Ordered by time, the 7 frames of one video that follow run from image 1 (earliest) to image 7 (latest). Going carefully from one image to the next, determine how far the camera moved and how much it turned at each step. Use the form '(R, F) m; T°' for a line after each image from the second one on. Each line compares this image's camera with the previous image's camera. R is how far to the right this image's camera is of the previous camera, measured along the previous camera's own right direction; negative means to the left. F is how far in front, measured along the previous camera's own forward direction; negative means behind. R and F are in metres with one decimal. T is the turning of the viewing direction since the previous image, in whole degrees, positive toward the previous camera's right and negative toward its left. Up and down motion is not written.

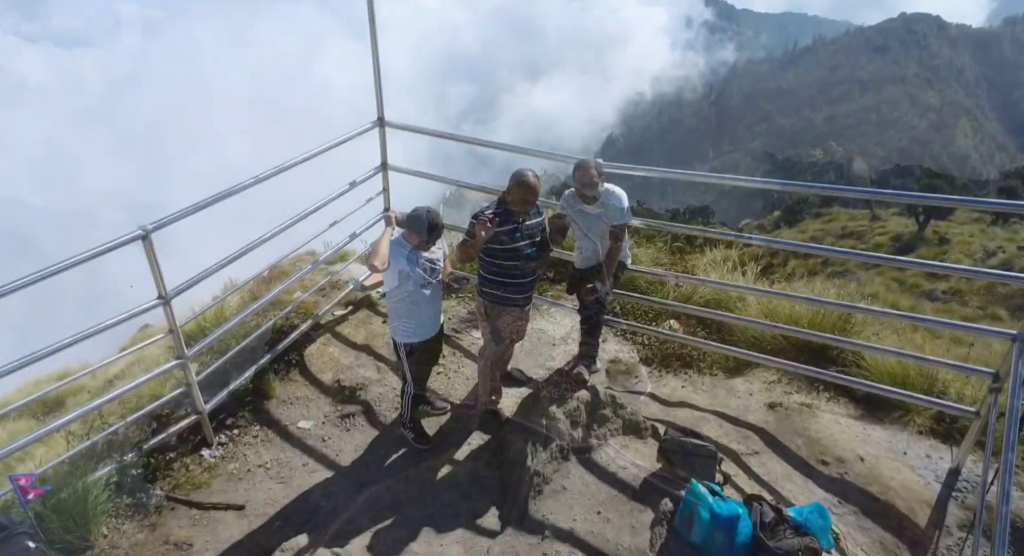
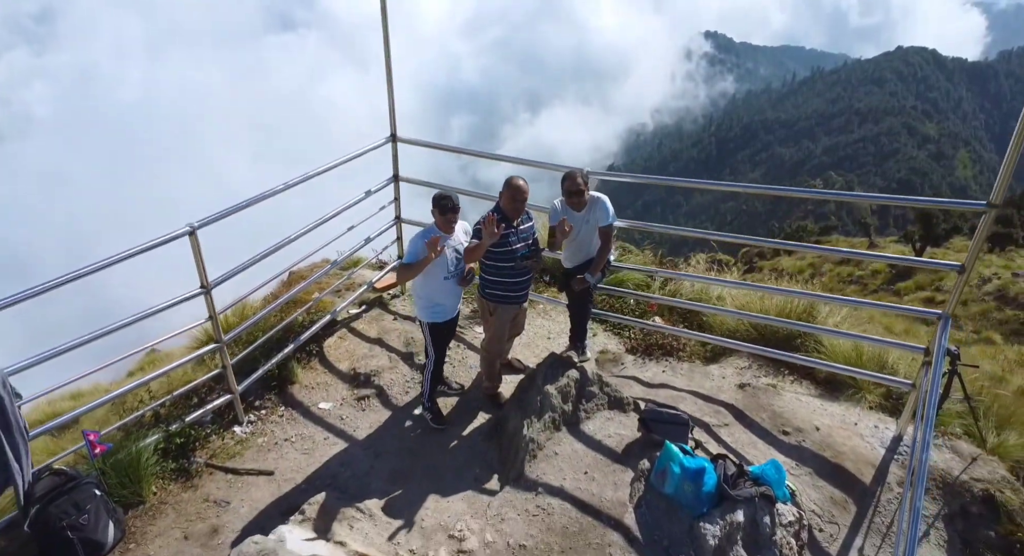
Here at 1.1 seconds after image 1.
(0.0, -0.5) m; 0°
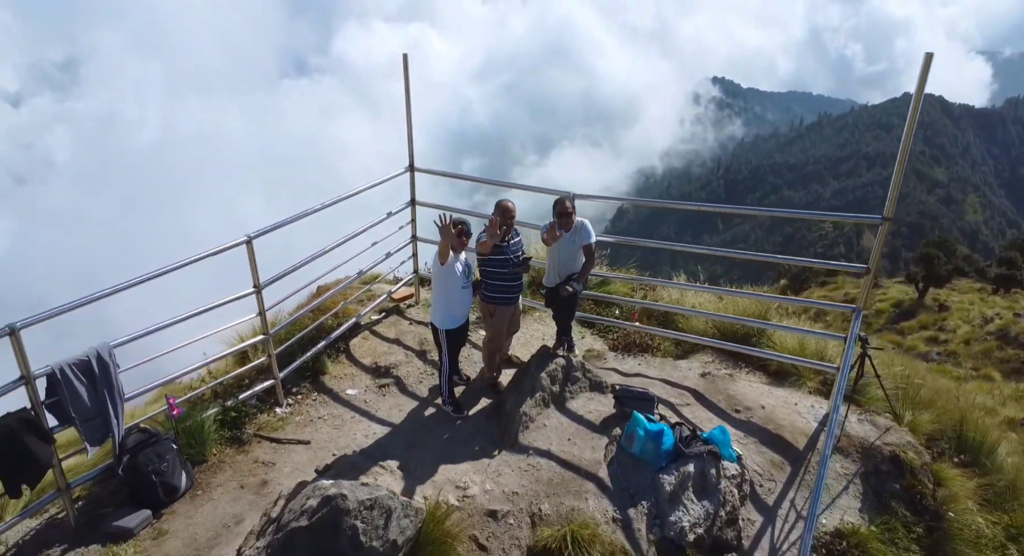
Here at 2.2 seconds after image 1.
(+0.1, -0.8) m; -1°
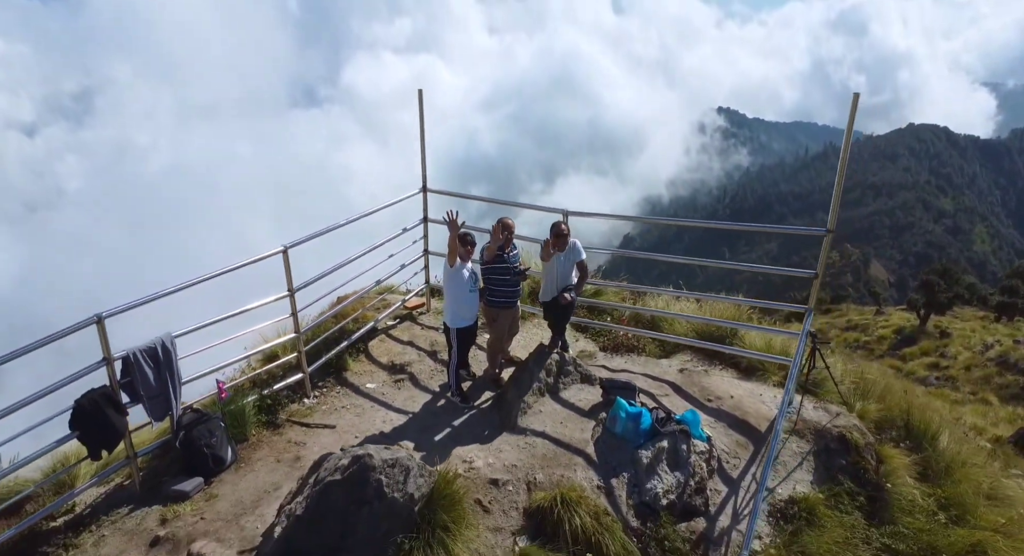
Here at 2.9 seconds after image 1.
(0.0, -0.7) m; 0°
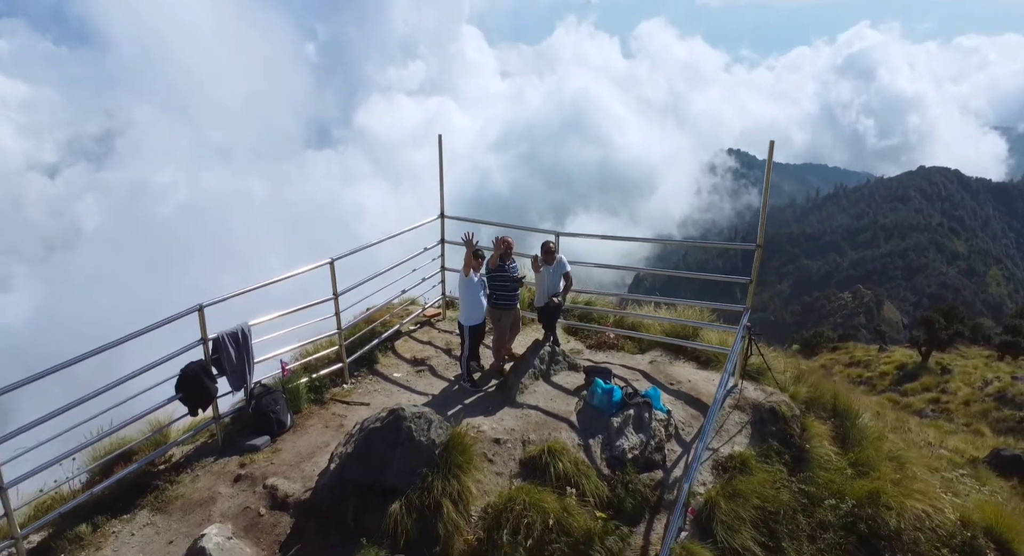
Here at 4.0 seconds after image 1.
(+0.1, -1.3) m; -1°
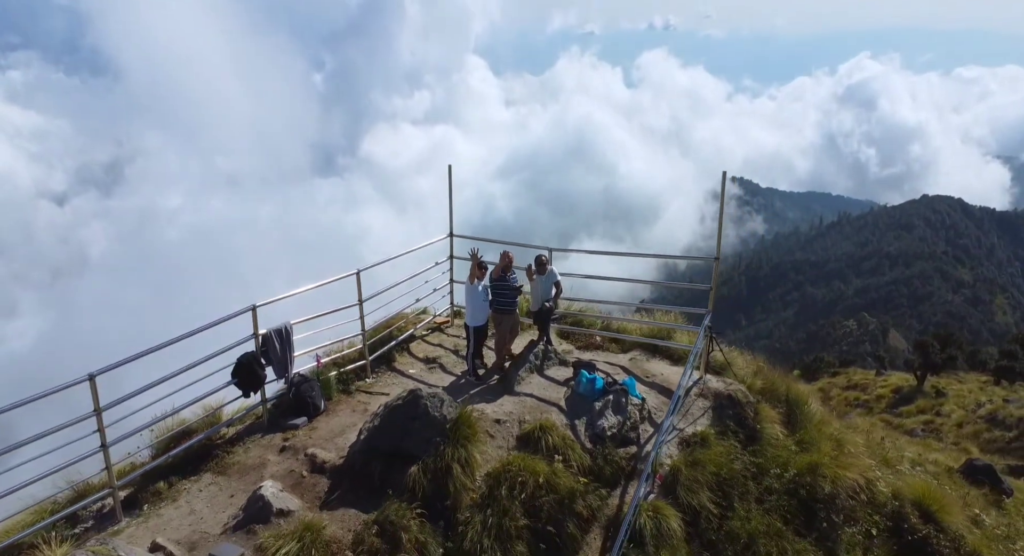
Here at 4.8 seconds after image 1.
(0.0, -1.2) m; 0°
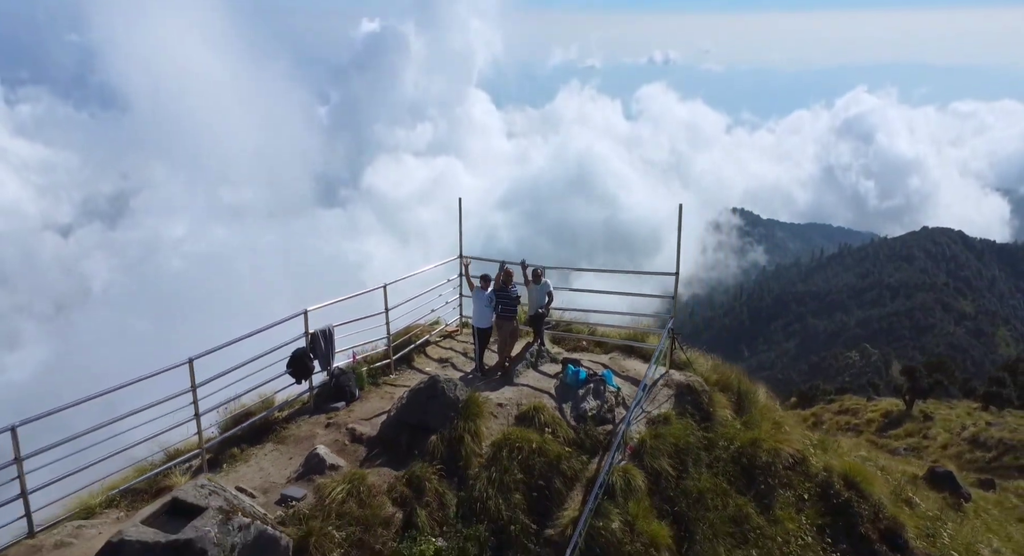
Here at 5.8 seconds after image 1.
(0.0, -1.7) m; 0°
